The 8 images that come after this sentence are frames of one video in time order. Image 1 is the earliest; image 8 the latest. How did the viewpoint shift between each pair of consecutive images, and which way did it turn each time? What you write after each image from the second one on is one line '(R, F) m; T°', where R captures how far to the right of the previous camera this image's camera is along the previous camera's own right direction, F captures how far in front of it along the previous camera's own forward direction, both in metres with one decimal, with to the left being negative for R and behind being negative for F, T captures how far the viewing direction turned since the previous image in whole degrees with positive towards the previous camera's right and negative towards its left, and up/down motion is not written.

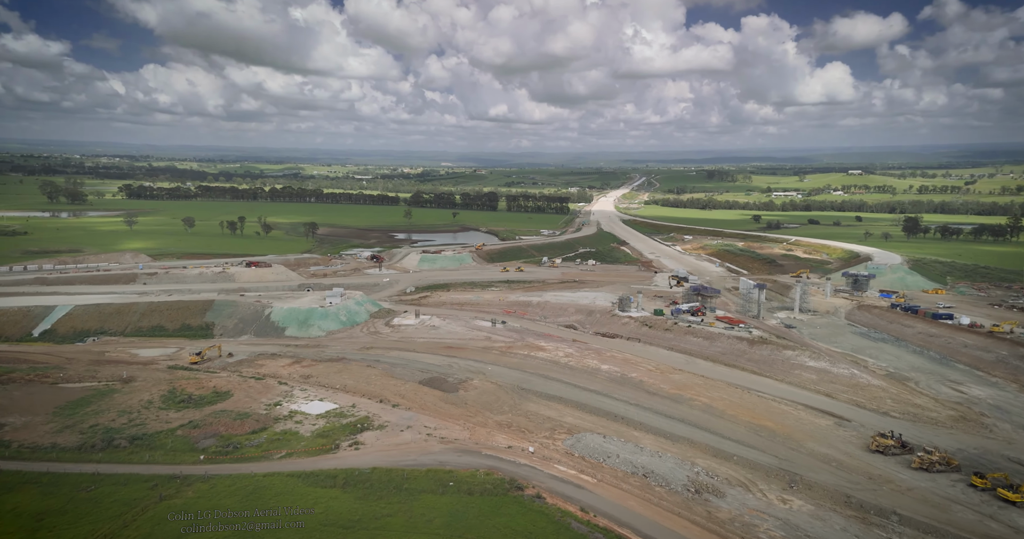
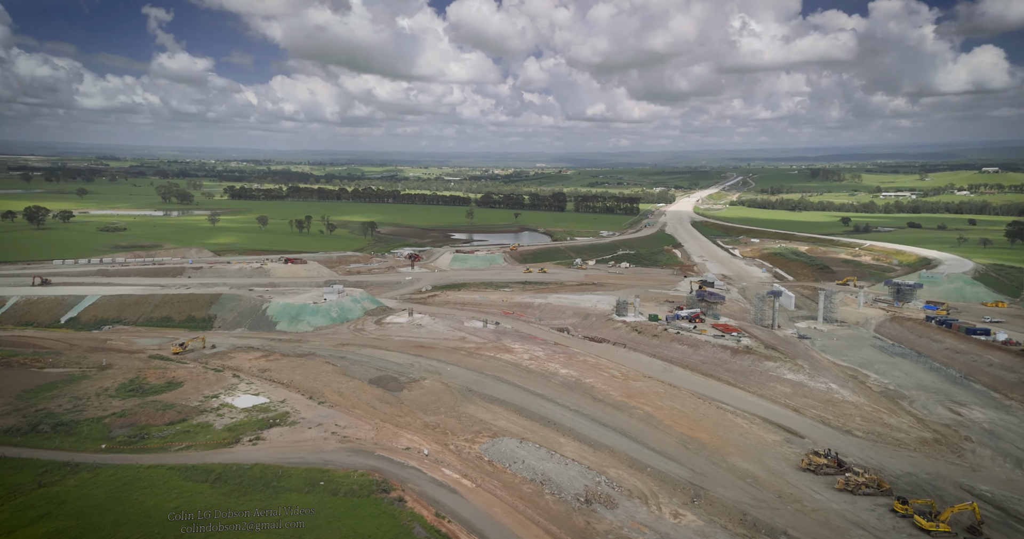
(+5.5, +1.1) m; -6°
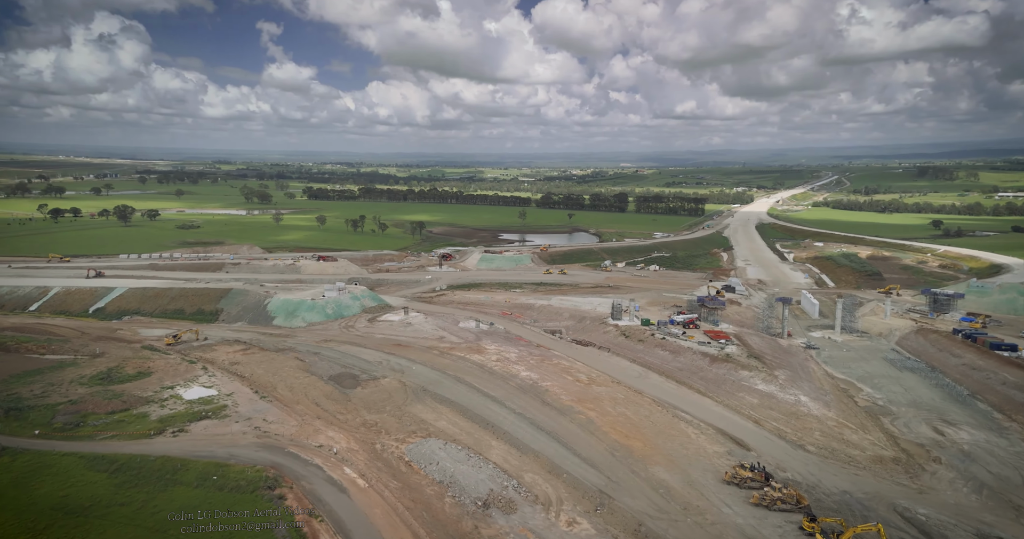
(+4.7, +0.6) m; -5°
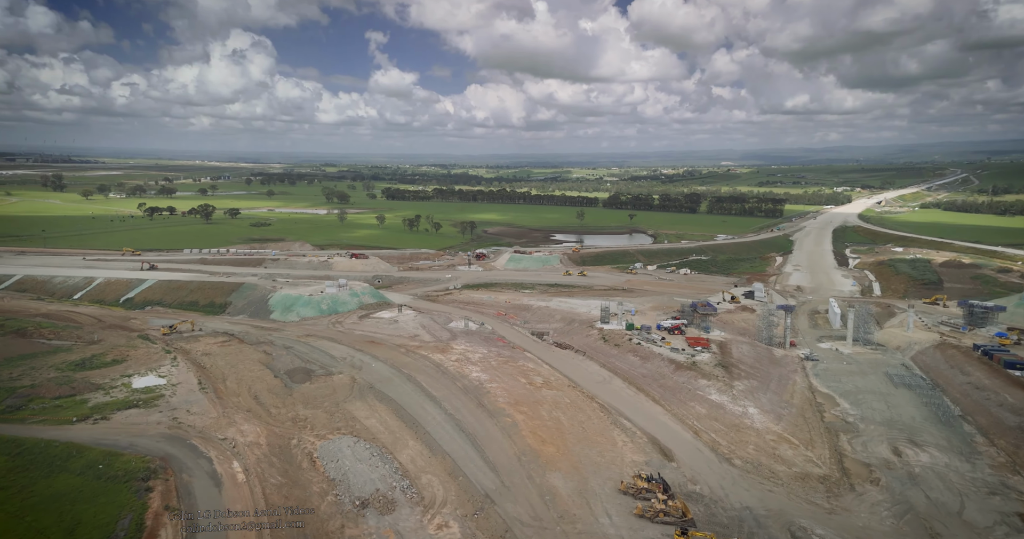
(+5.4, +0.5) m; -5°
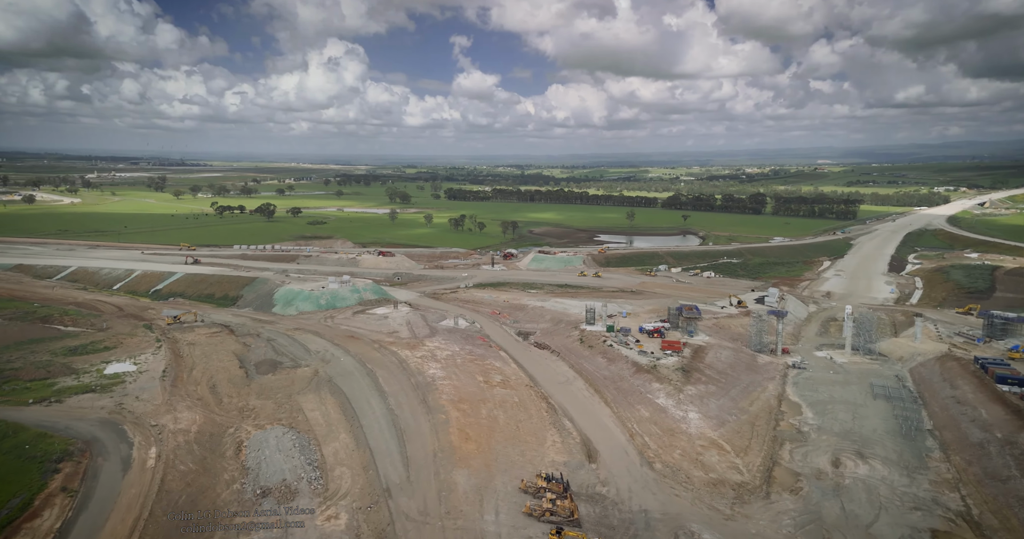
(+4.8, -0.2) m; -4°
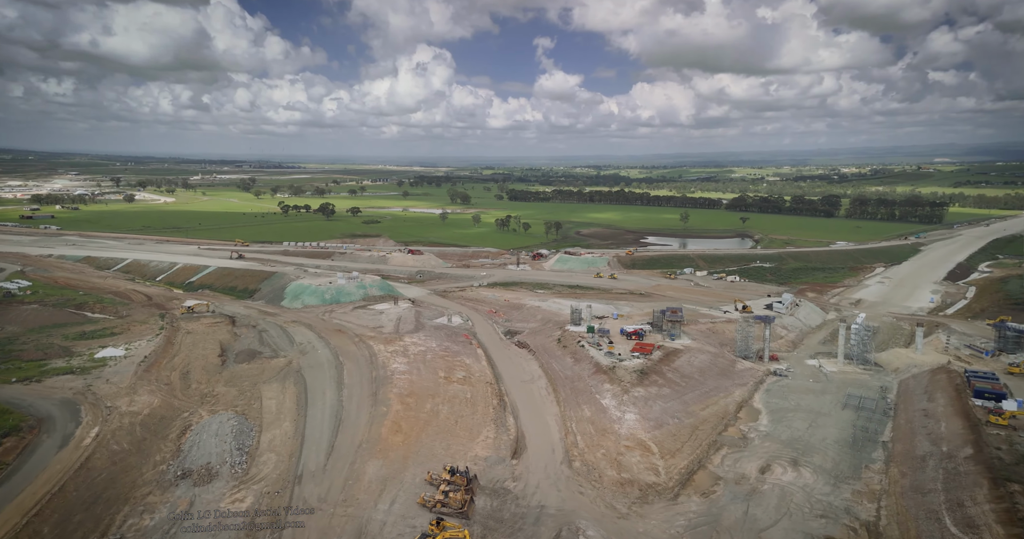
(+4.8, -0.6) m; -5°
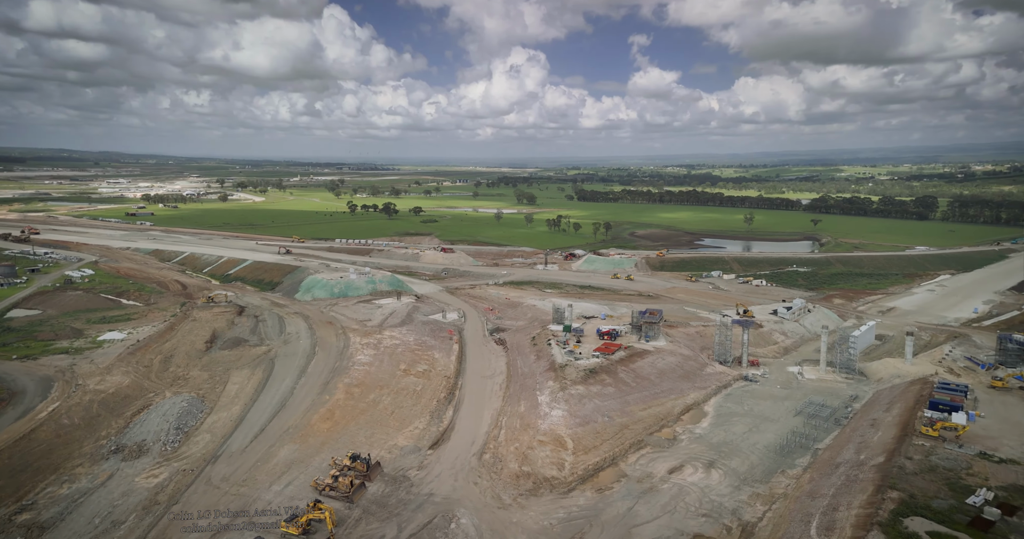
(+5.6, -1.1) m; -5°
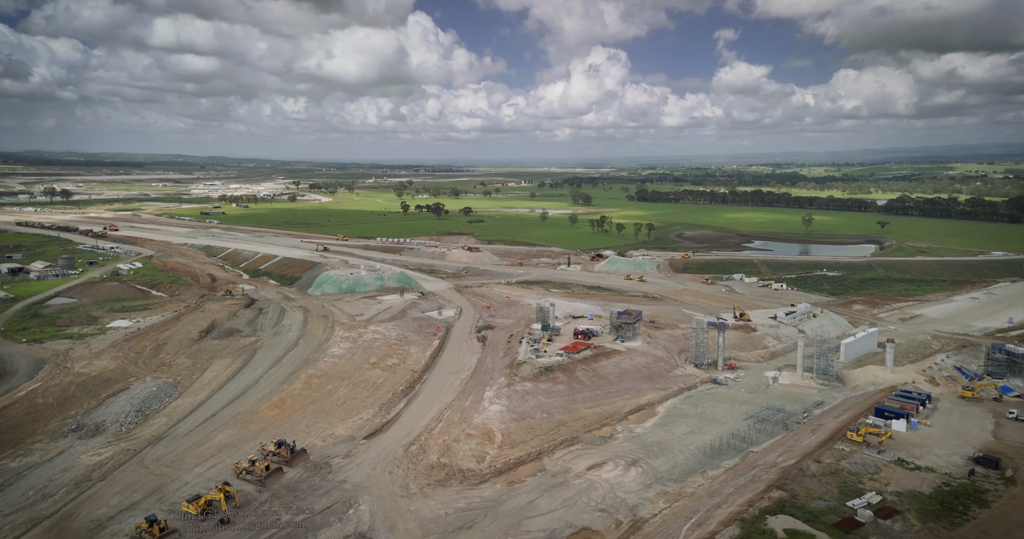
(+5.1, -1.2) m; -5°
